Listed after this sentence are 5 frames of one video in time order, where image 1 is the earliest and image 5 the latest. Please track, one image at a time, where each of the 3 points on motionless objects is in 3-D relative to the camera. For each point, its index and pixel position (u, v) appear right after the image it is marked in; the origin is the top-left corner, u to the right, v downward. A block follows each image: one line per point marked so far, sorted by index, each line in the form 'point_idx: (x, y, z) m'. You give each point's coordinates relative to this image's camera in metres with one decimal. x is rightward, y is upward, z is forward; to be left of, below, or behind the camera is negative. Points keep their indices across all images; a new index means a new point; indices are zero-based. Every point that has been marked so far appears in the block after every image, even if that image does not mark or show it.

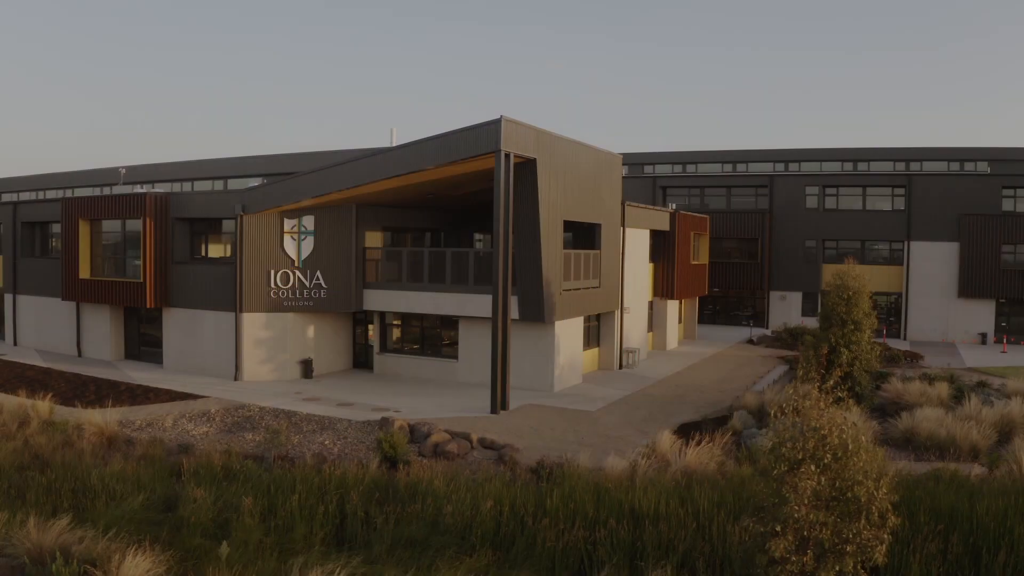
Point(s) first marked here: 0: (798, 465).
0: (+1.9, -1.2, +5.2) m
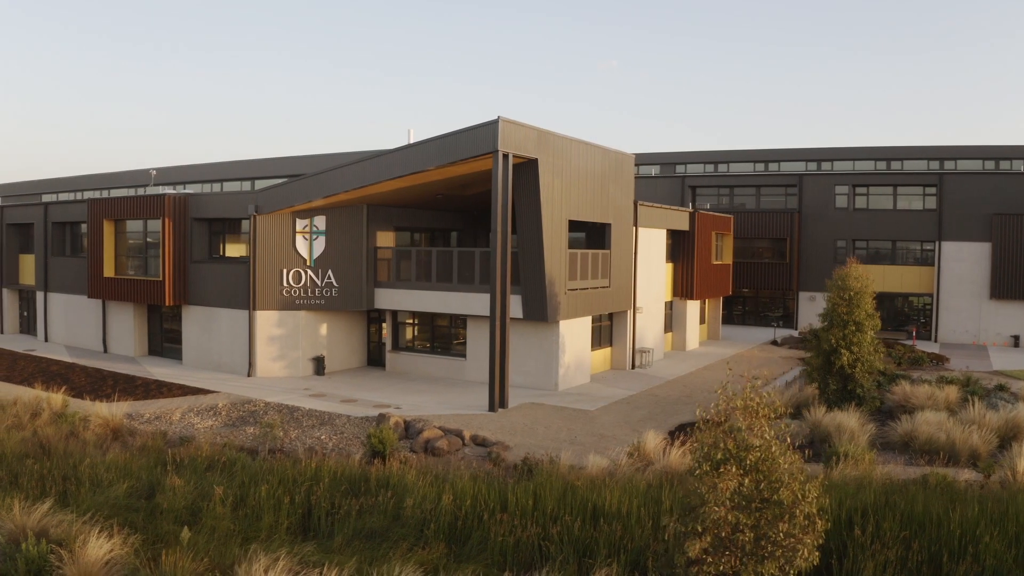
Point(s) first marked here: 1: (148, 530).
0: (+1.4, -1.2, +5.2) m
1: (-3.6, -2.4, +7.6) m
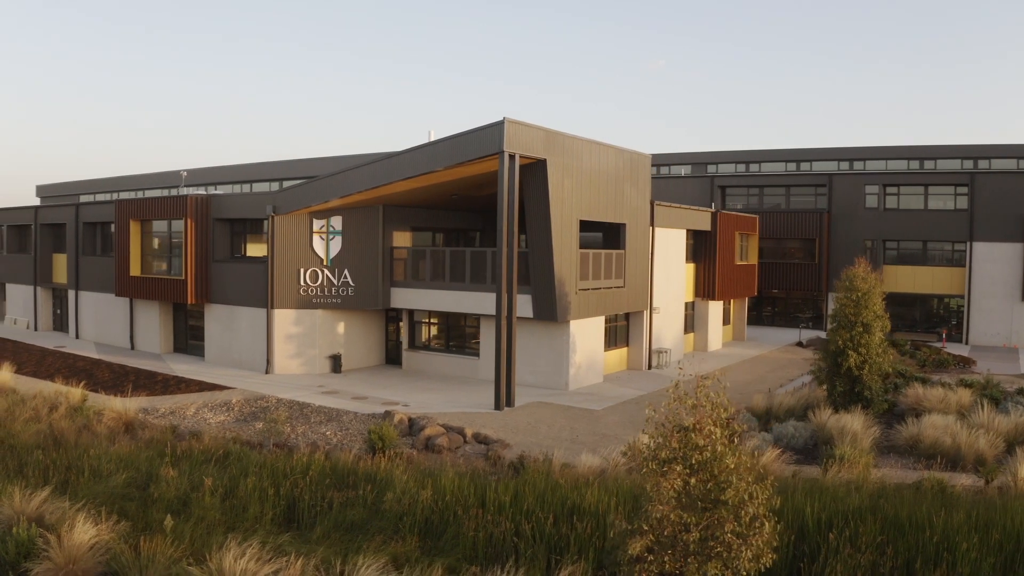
0: (+1.0, -1.2, +5.3) m
1: (-3.8, -2.4, +7.9) m
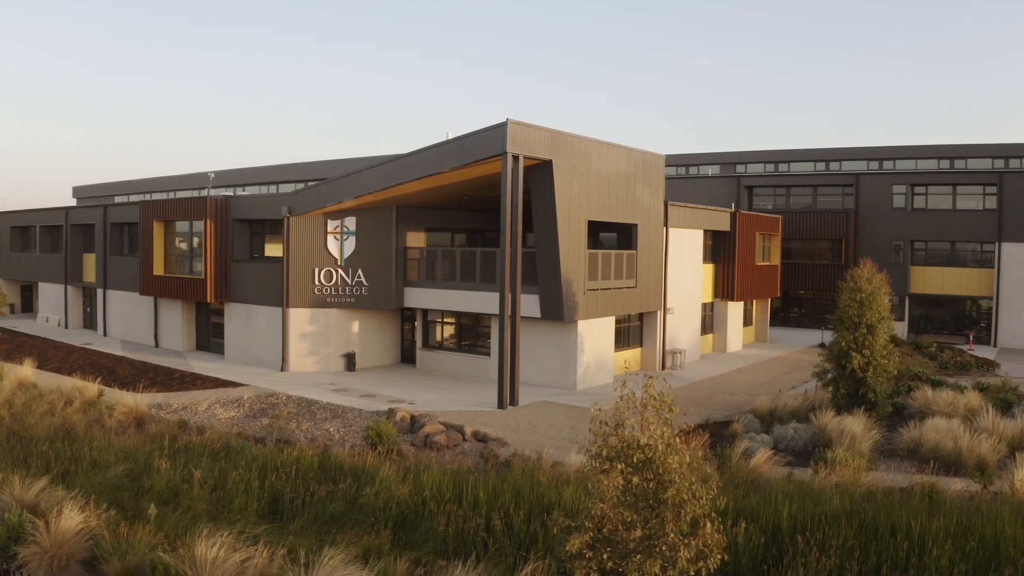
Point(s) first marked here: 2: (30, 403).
0: (+0.7, -1.2, +5.4) m
1: (-4.1, -2.3, +8.2) m
2: (-8.5, -2.0, +13.6) m
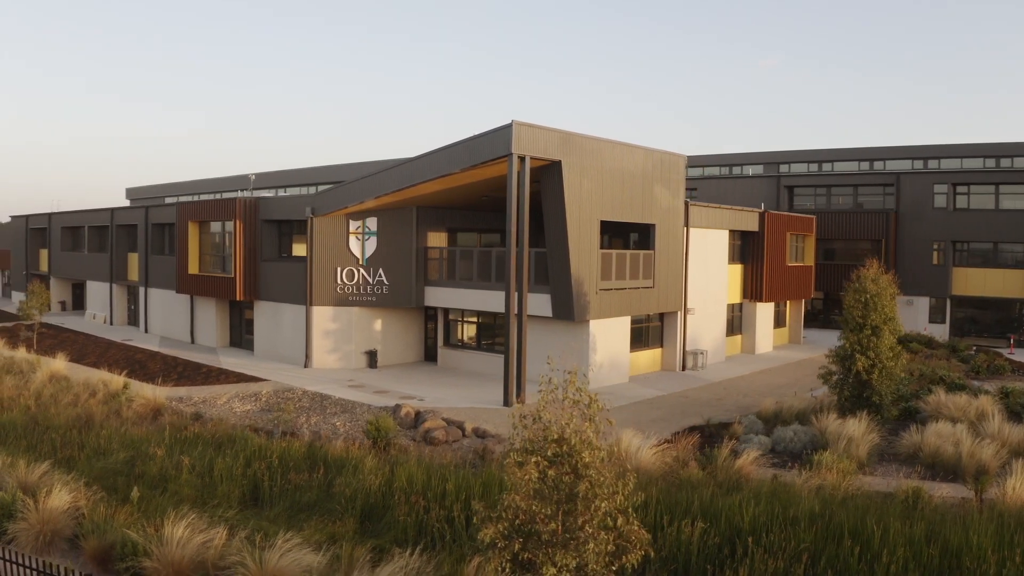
0: (+0.1, -1.2, +5.6) m
1: (-4.4, -2.3, +8.7) m
2: (-8.4, -2.0, +14.4) m
